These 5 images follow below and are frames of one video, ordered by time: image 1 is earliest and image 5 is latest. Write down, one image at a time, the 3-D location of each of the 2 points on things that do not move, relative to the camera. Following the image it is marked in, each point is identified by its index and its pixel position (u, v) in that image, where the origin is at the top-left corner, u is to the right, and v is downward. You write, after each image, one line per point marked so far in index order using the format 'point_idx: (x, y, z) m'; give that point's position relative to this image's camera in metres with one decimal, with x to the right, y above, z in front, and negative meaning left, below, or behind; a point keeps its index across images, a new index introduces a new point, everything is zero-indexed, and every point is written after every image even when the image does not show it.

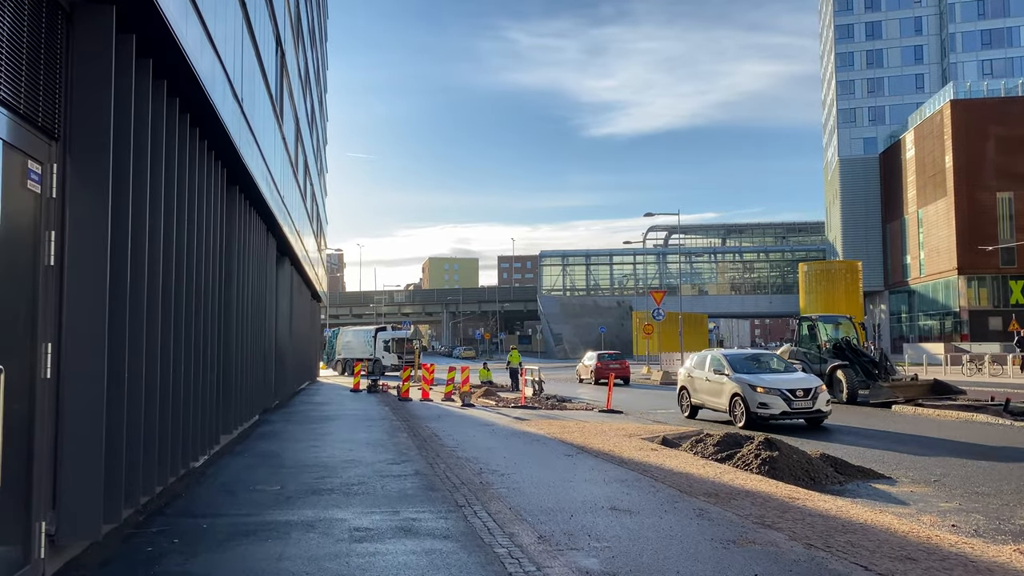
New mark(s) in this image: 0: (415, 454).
0: (-1.3, -2.3, +11.1) m
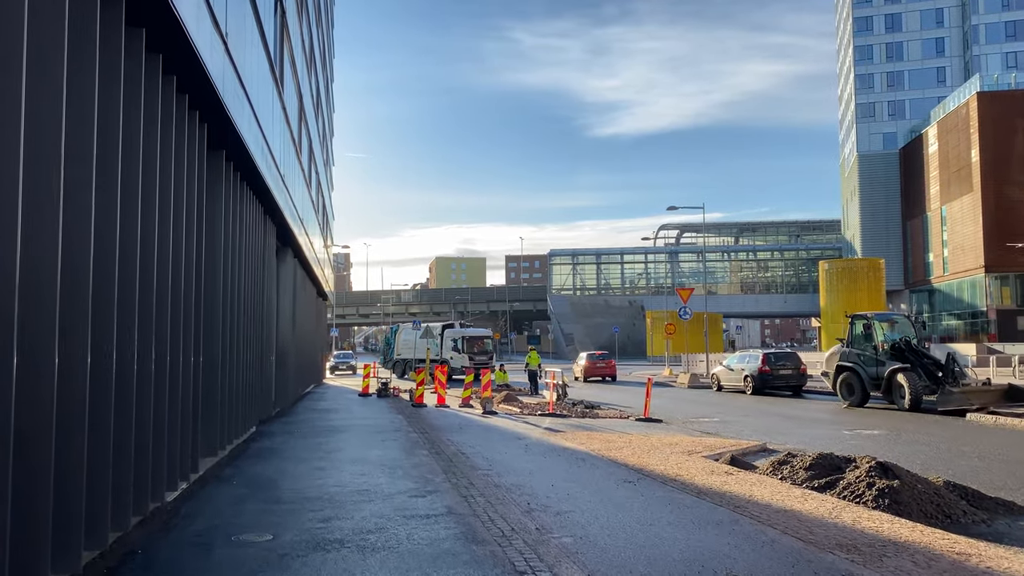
0: (-0.8, -2.2, +9.0) m
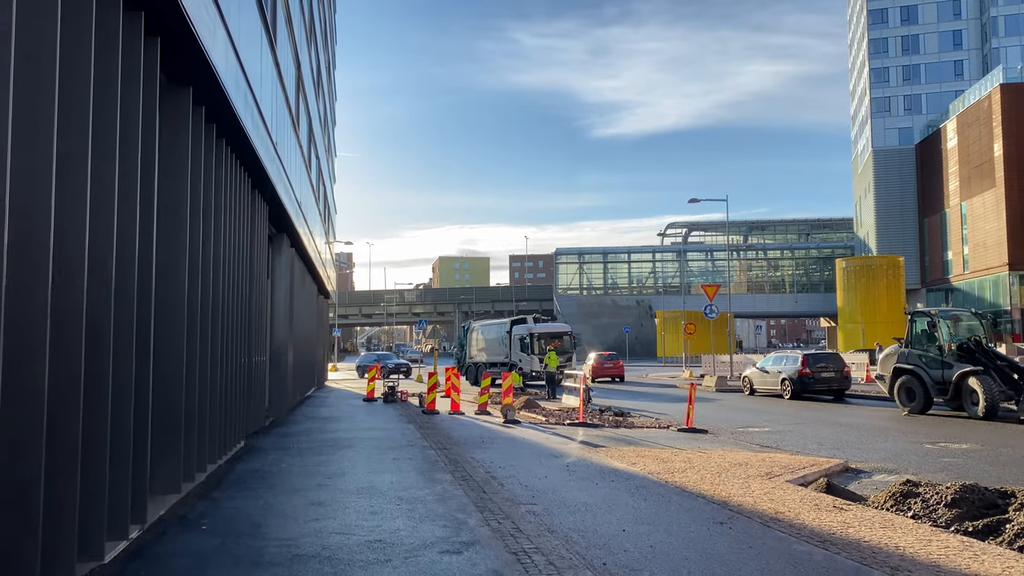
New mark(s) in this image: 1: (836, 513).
0: (-0.3, -2.0, +6.7) m
1: (+3.2, -2.2, +7.8) m
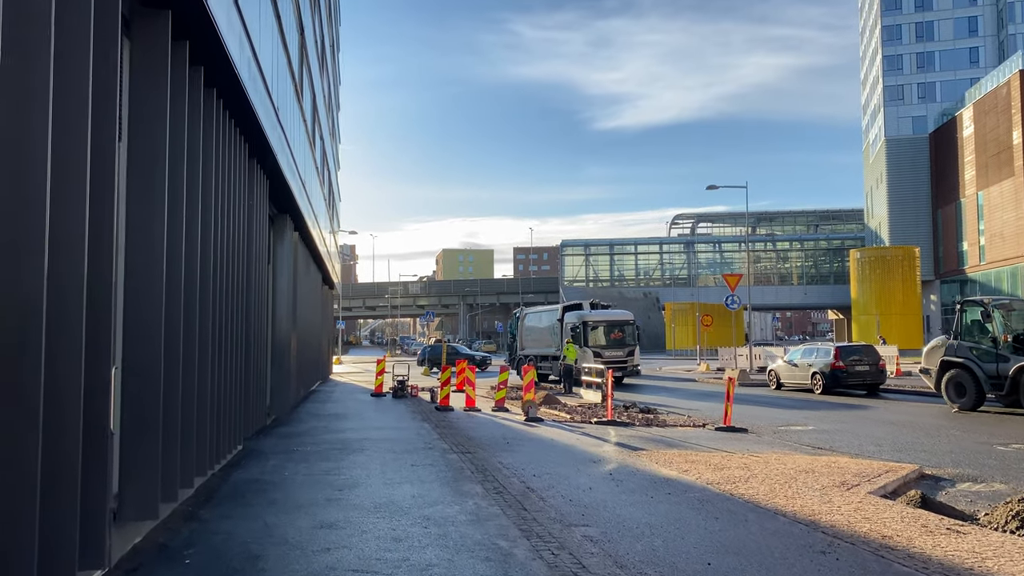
0: (+0.1, -1.8, +5.4) m
1: (+3.6, -2.0, +6.5) m
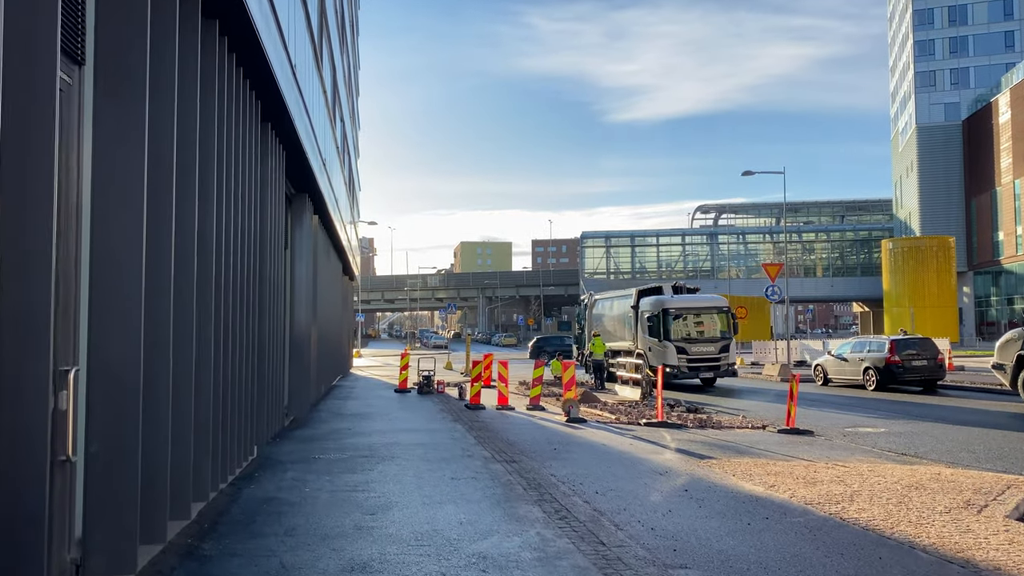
0: (+0.6, -1.7, +4.0) m
1: (+4.1, -1.8, +5.0) m
